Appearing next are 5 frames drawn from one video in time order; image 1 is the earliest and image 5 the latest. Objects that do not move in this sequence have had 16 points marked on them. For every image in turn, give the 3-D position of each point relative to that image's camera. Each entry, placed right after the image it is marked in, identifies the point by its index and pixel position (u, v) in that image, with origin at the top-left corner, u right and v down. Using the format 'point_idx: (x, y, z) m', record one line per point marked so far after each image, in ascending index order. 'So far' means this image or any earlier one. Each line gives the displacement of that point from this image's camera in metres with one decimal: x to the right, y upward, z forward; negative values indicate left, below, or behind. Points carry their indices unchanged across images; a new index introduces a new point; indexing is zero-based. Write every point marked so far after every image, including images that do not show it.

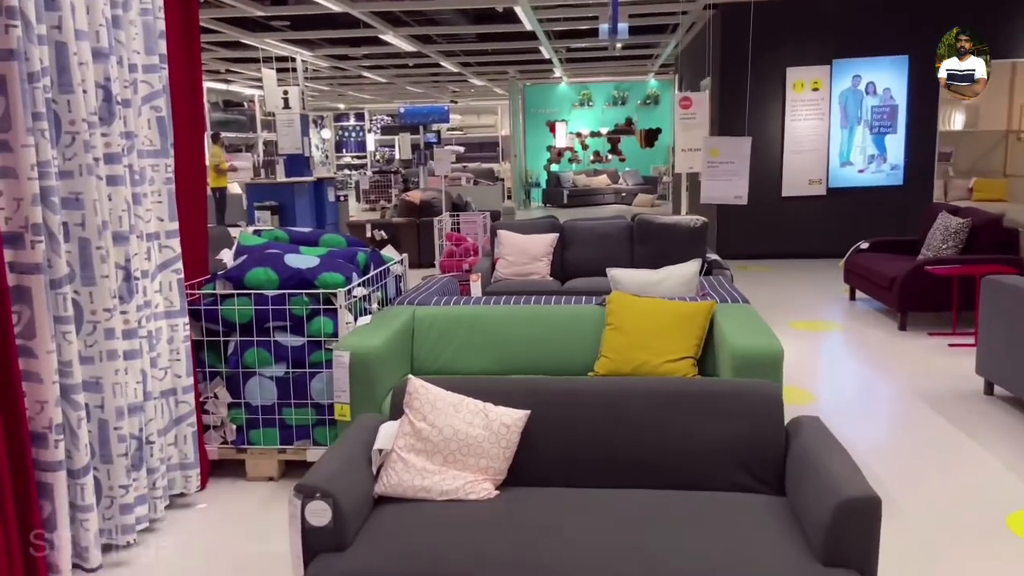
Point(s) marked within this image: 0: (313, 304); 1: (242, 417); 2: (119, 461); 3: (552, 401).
0: (-0.9, -0.1, +3.3) m
1: (-1.2, -0.6, +3.4) m
2: (-1.4, -0.6, +2.7) m
3: (+0.1, -0.3, +2.3) m
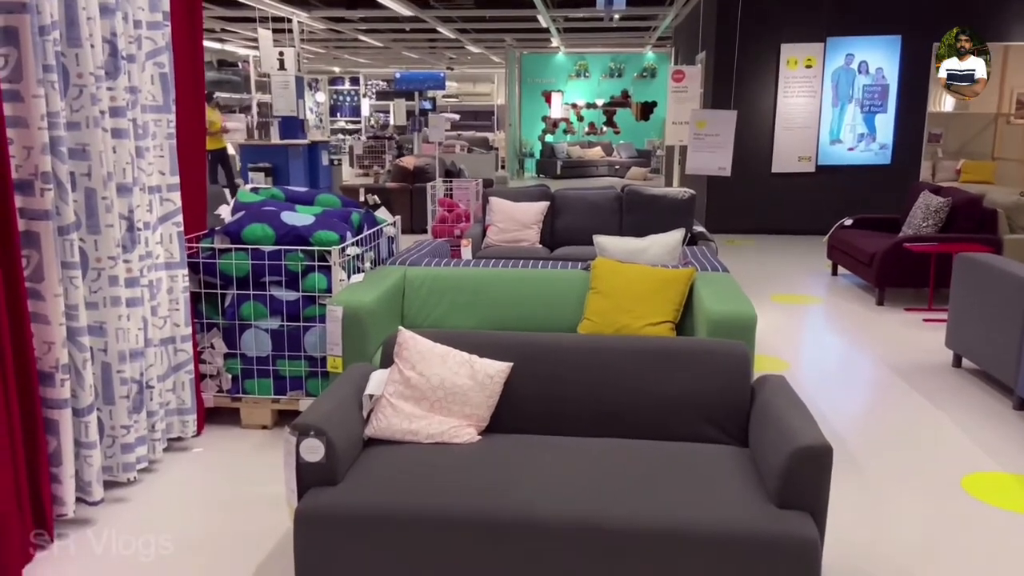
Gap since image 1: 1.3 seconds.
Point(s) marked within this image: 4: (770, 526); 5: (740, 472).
0: (-0.9, +0.1, +3.5) m
1: (-1.3, -0.4, +3.5) m
2: (-1.4, -0.4, +2.8) m
3: (+0.1, -0.2, +2.5) m
4: (+0.6, -0.6, +1.9) m
5: (+0.6, -0.5, +2.2) m
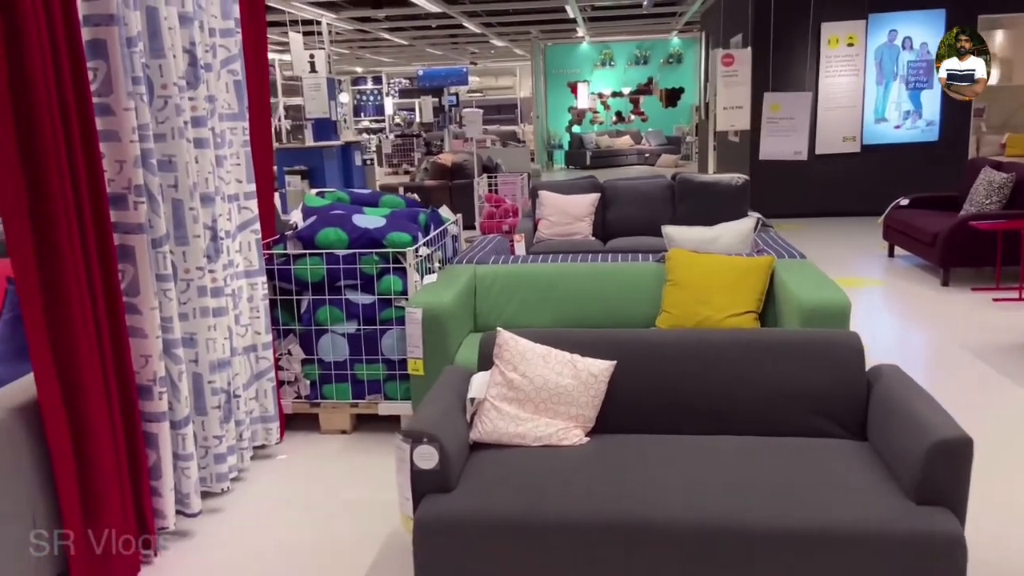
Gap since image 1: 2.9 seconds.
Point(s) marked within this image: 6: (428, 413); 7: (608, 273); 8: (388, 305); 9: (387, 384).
0: (-0.6, +0.1, +3.4) m
1: (-0.9, -0.4, +3.5) m
2: (-1.1, -0.5, +2.8) m
3: (+0.4, -0.2, +2.4) m
4: (+1.0, -0.6, +1.8) m
5: (+1.0, -0.5, +2.1) m
6: (-0.2, -0.4, +2.2) m
7: (+0.5, +0.1, +3.6) m
8: (-0.6, -0.1, +3.4) m
9: (-0.6, -0.4, +3.5) m
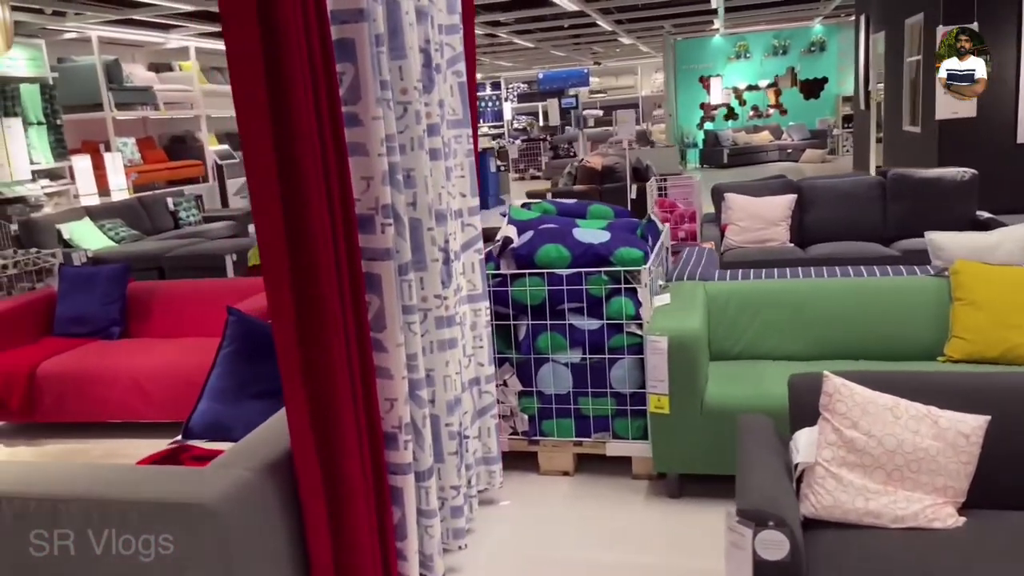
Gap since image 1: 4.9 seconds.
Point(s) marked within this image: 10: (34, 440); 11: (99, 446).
0: (+0.4, 0.0, +3.0) m
1: (+0.1, -0.5, +3.1) m
2: (-0.2, -0.5, +2.5) m
3: (+1.2, -0.3, +1.9) m
4: (+1.7, -0.6, +1.2) m
5: (+1.7, -0.6, +1.5) m
6: (+0.6, -0.4, +1.7) m
7: (+1.4, 0.0, +3.1) m
8: (+0.4, -0.2, +3.0) m
9: (+0.4, -0.5, +3.0) m
10: (-2.5, -0.8, +4.0) m
11: (-2.0, -0.8, +3.8) m
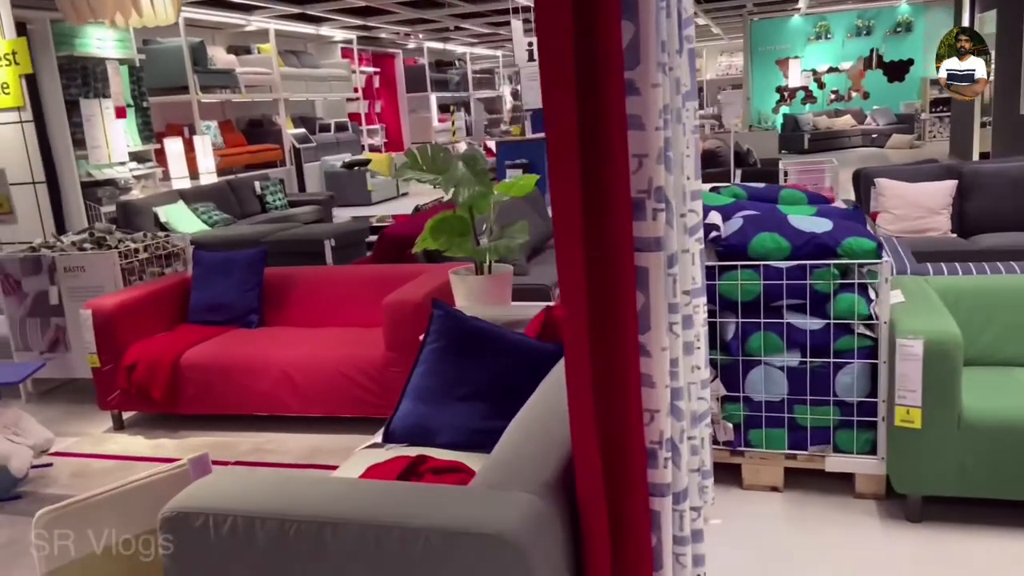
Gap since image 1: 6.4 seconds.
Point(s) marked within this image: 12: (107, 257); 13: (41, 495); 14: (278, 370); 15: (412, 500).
0: (+1.1, 0.0, +2.7) m
1: (+0.8, -0.5, +2.8) m
2: (+0.5, -0.5, +2.2) m
3: (+1.9, -0.3, +1.5) m
4: (+2.3, -0.7, +0.8) m
5: (+2.4, -0.6, +1.1) m
6: (+1.2, -0.4, +1.4) m
7: (+2.2, 0.0, +2.7) m
8: (+1.2, -0.2, +2.7) m
9: (+1.2, -0.5, +2.7) m
10: (-1.7, -0.7, +3.8) m
11: (-1.2, -0.7, +3.6) m
12: (-2.2, +0.2, +4.1) m
13: (-2.0, -0.9, +3.2) m
14: (-1.1, -0.4, +3.6) m
15: (-0.2, -0.4, +1.6) m
